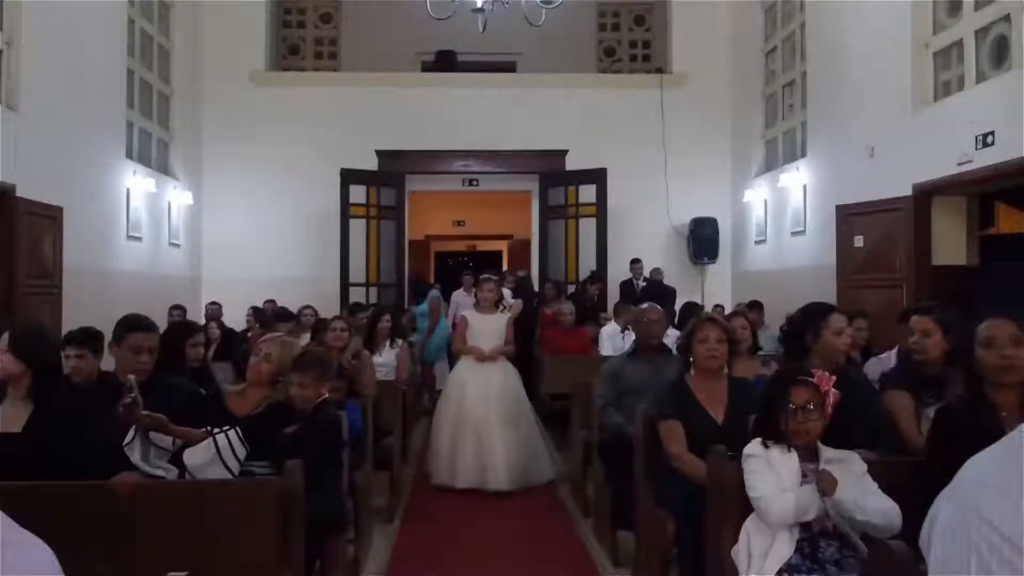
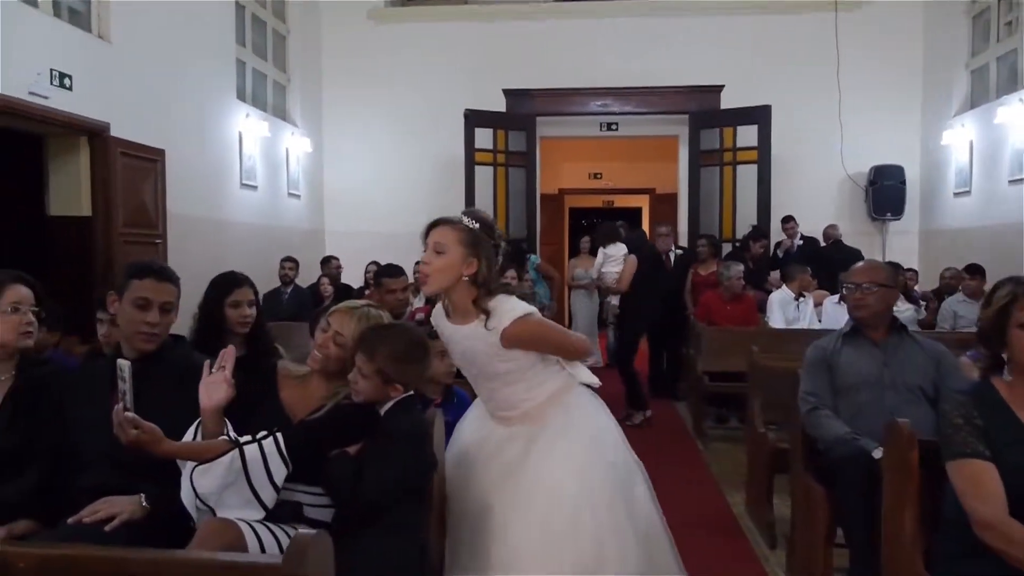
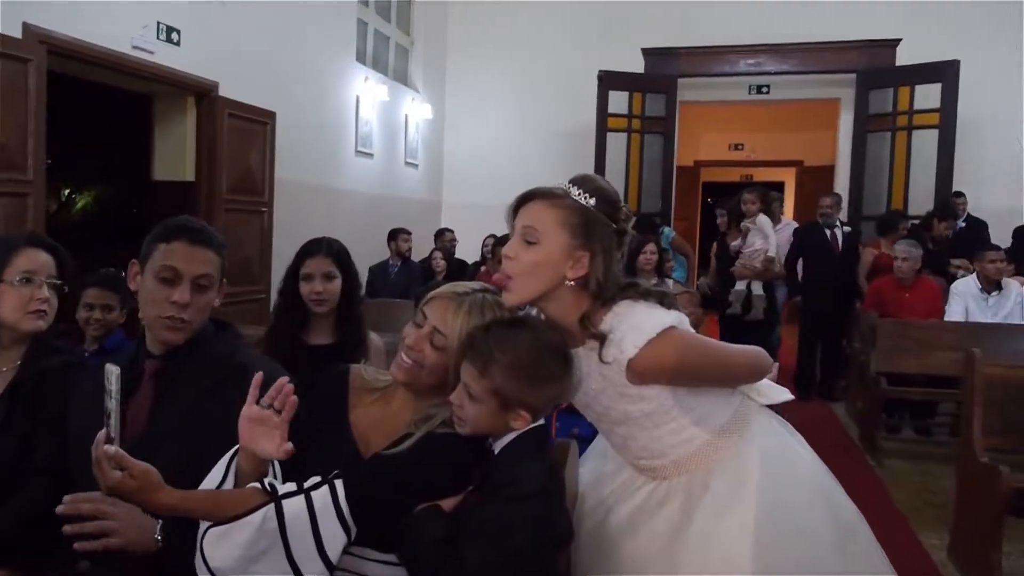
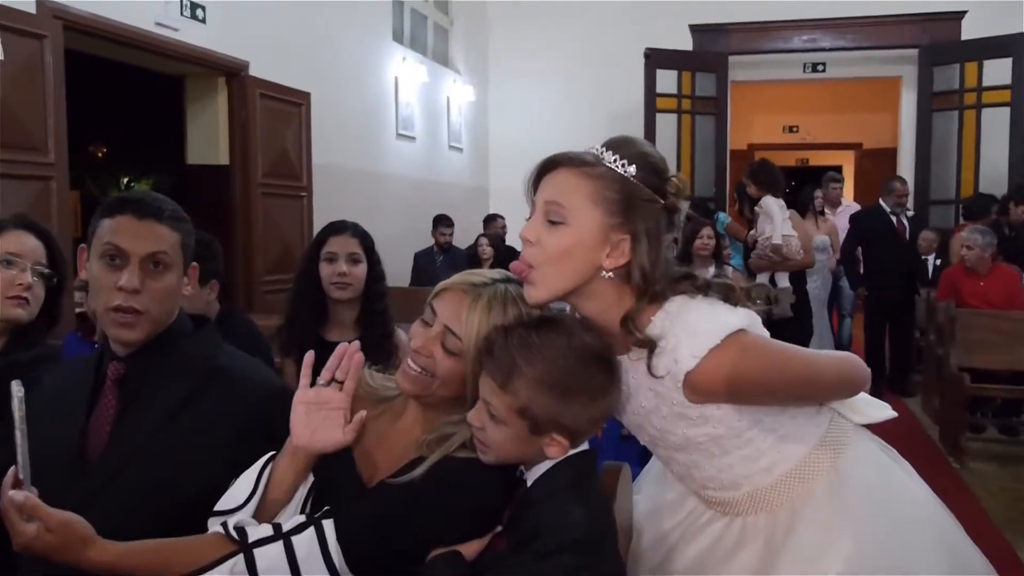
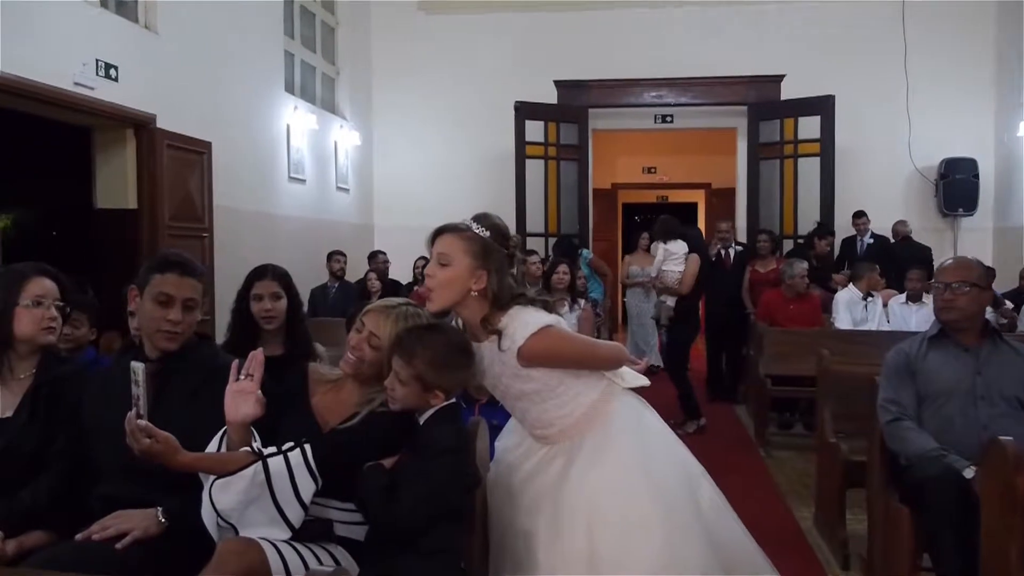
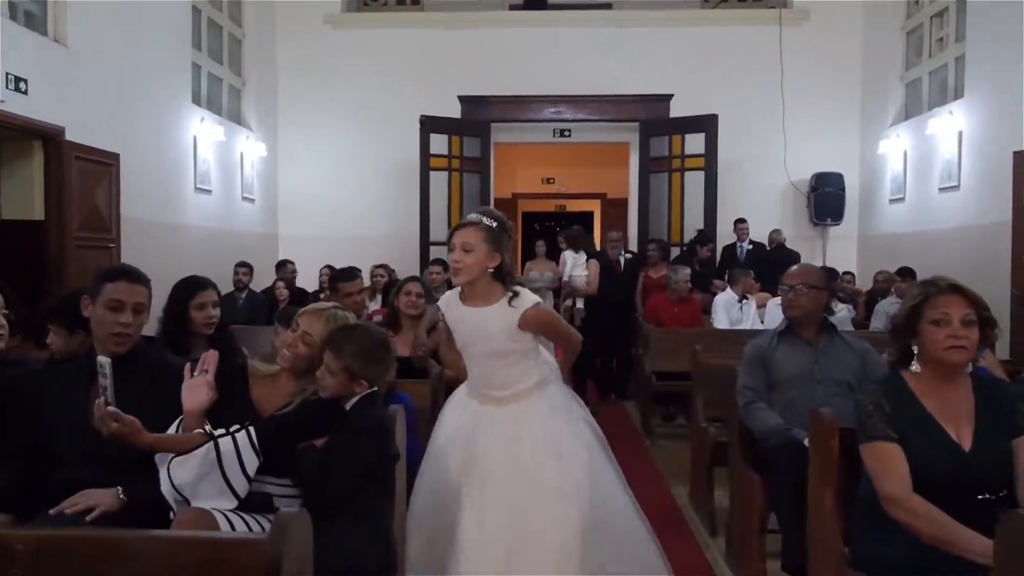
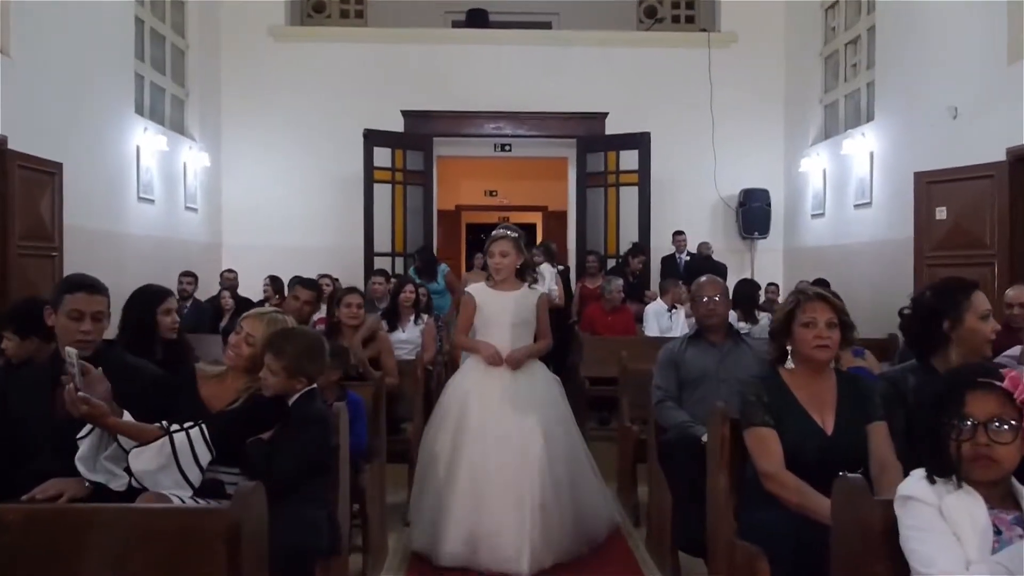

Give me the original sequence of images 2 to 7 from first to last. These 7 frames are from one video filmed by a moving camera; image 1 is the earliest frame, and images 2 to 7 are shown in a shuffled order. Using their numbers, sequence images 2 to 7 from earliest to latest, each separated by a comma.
7, 6, 2, 5, 3, 4
